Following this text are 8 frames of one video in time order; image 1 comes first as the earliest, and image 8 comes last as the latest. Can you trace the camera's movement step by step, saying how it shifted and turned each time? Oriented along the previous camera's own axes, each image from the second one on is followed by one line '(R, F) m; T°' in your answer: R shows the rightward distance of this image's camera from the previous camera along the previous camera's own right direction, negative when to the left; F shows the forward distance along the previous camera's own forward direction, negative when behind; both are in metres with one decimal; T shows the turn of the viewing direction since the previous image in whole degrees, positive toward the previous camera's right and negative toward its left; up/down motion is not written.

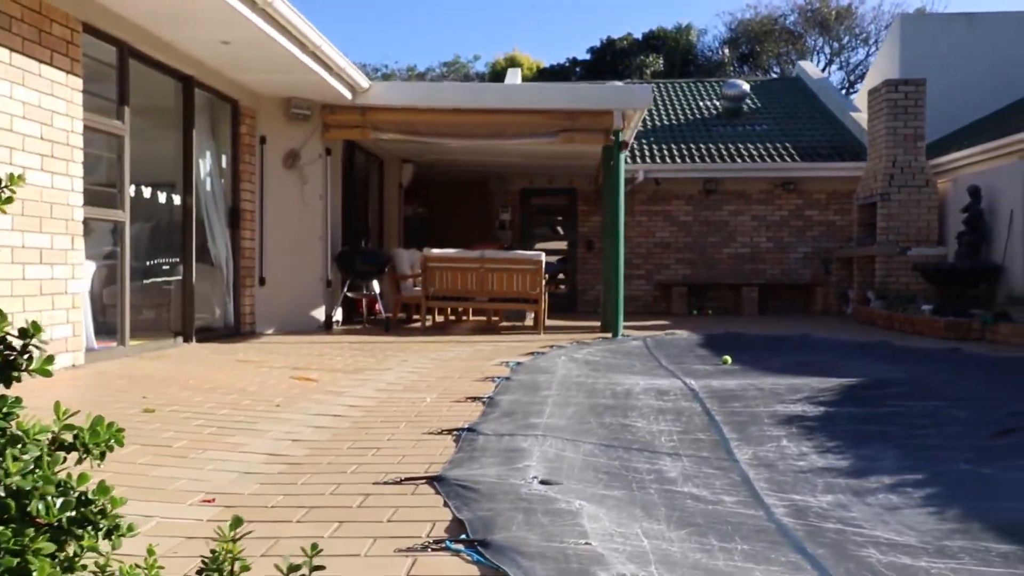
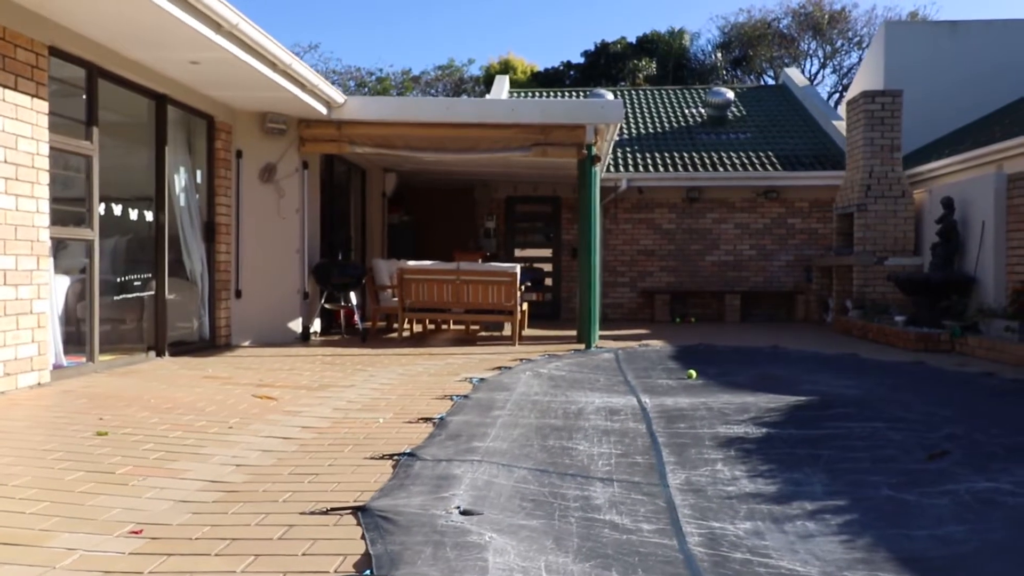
(+0.3, -0.1) m; 0°
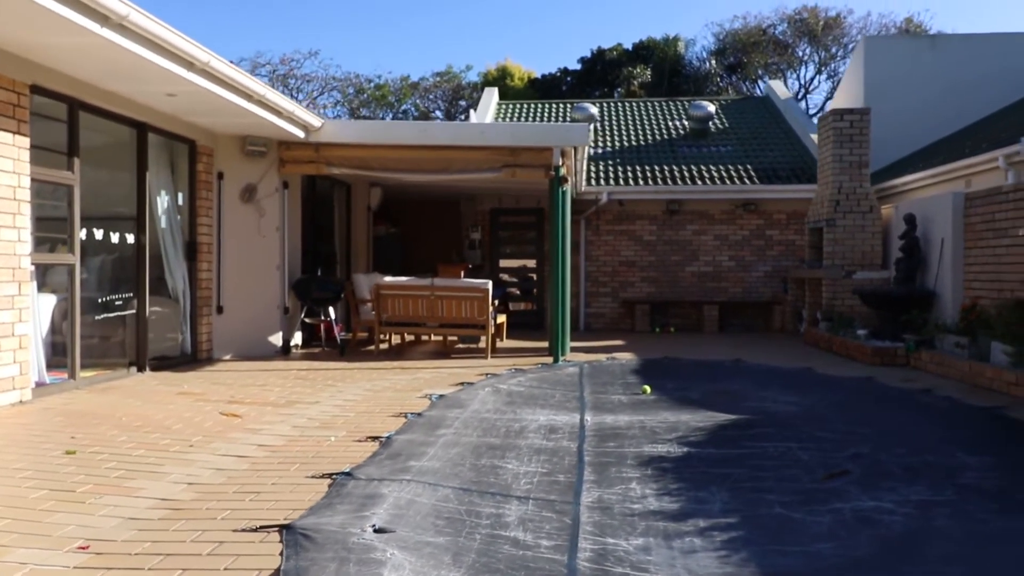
(+0.4, -0.4) m; 0°
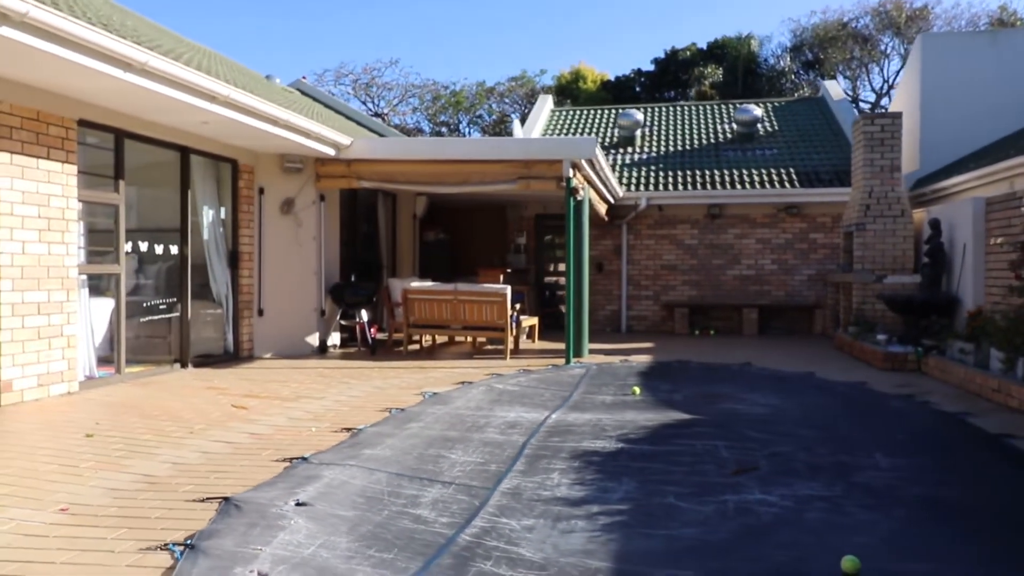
(+0.9, -0.6) m; -6°
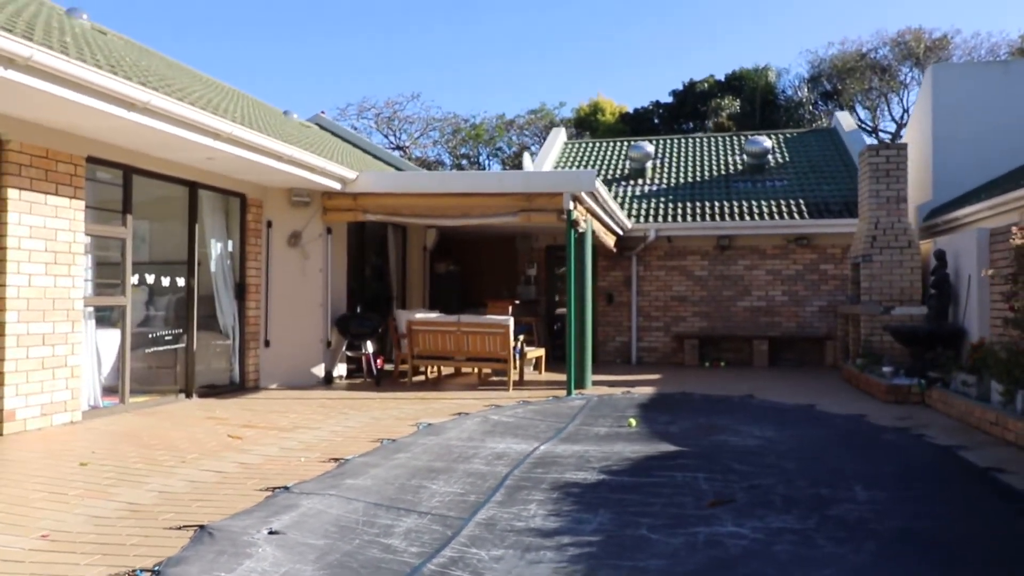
(+0.3, -0.1) m; -2°
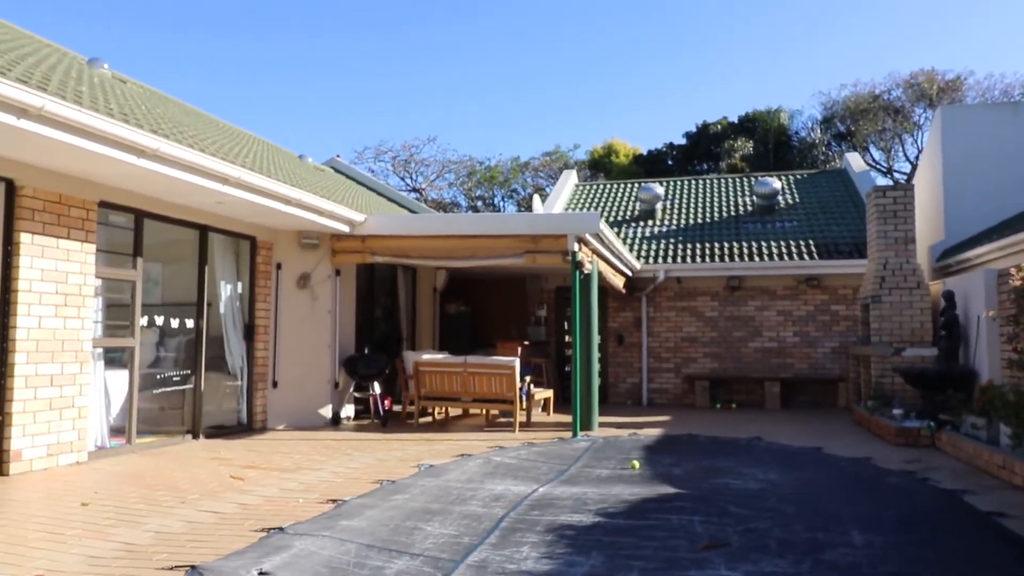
(+0.1, -0.1) m; -1°
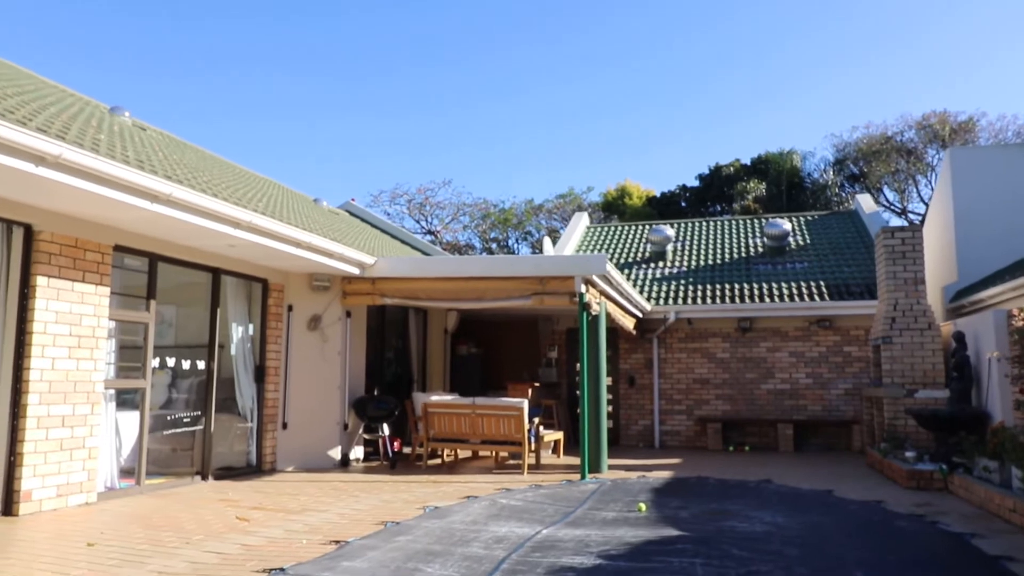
(+0.1, -0.1) m; -1°
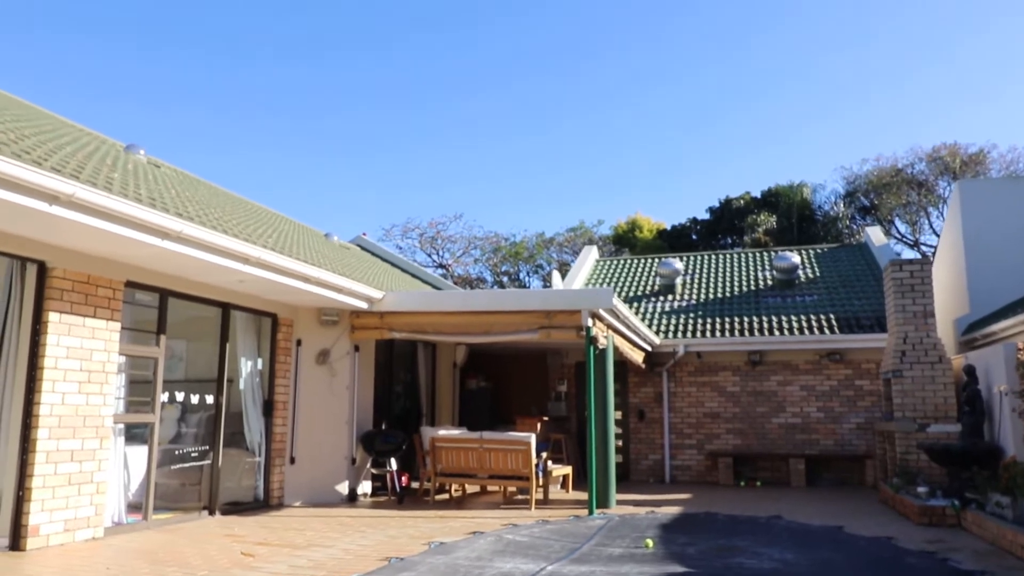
(+0.1, 0.0) m; -1°
